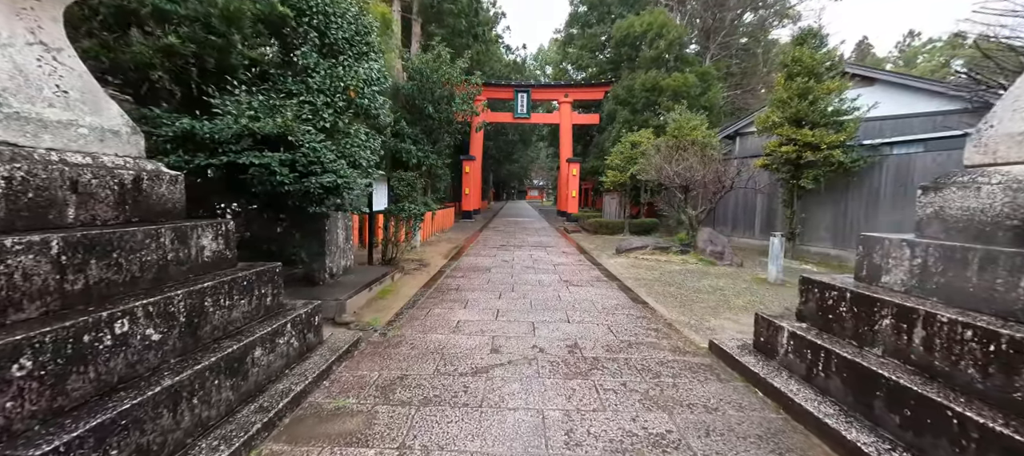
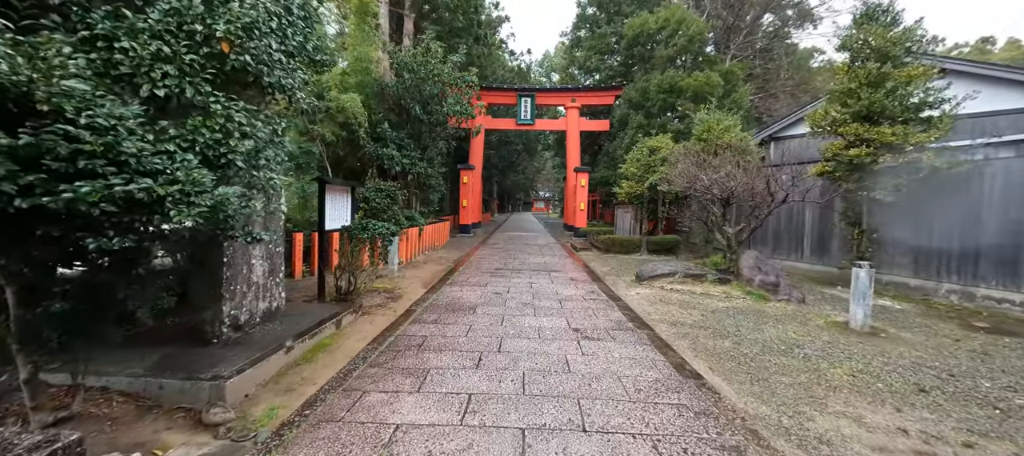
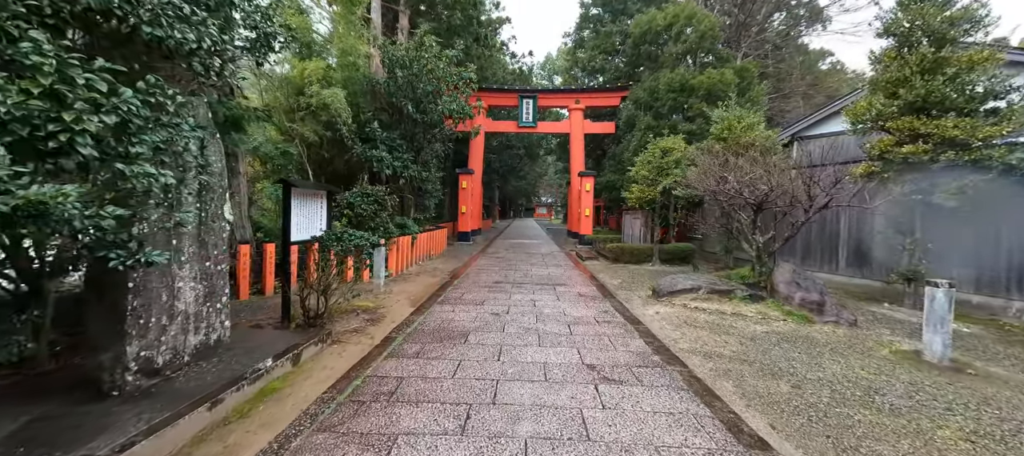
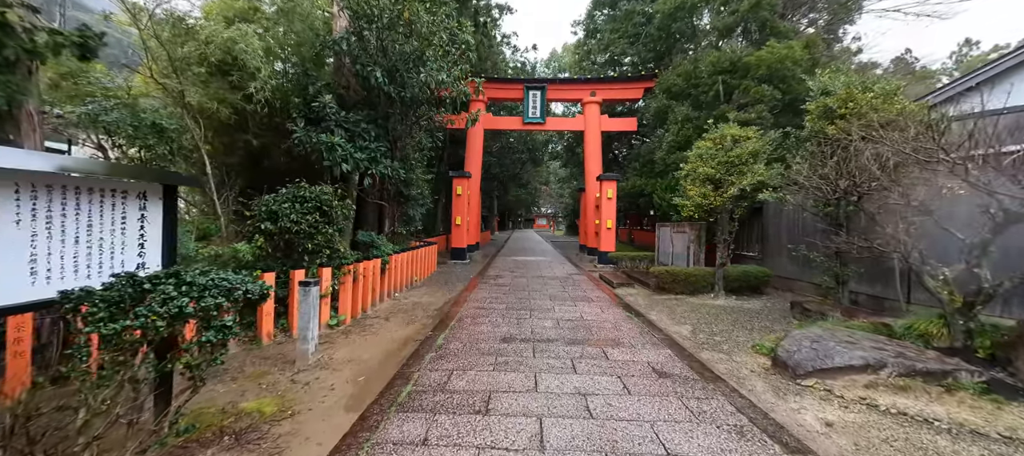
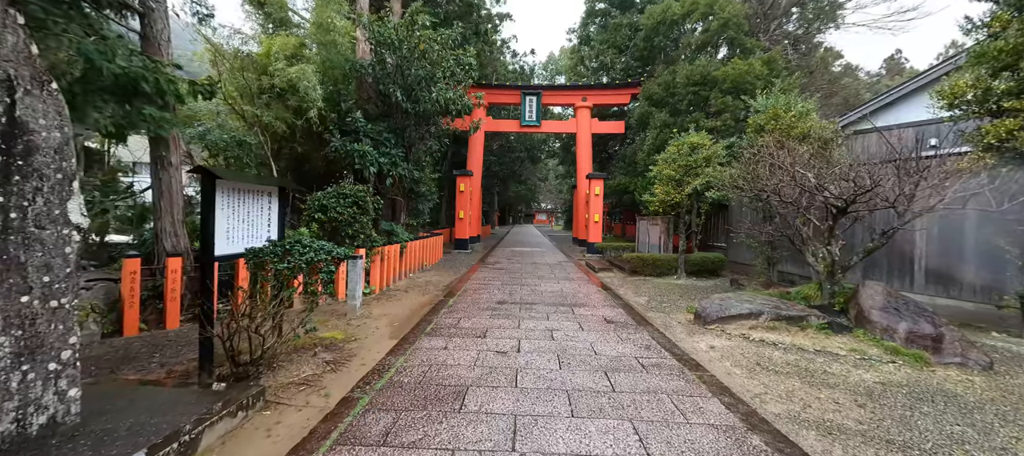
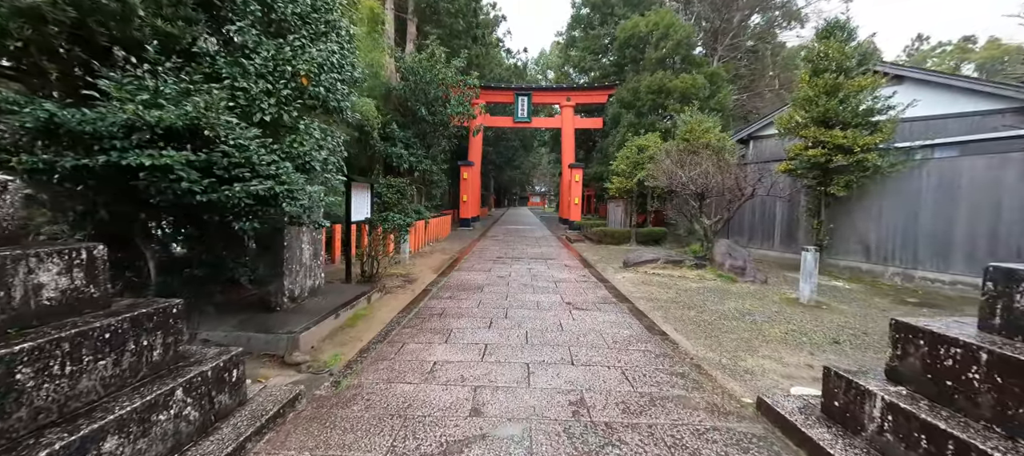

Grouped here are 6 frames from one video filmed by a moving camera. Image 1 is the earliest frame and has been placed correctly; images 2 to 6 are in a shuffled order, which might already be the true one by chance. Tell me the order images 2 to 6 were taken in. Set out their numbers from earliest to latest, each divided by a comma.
6, 2, 3, 5, 4
